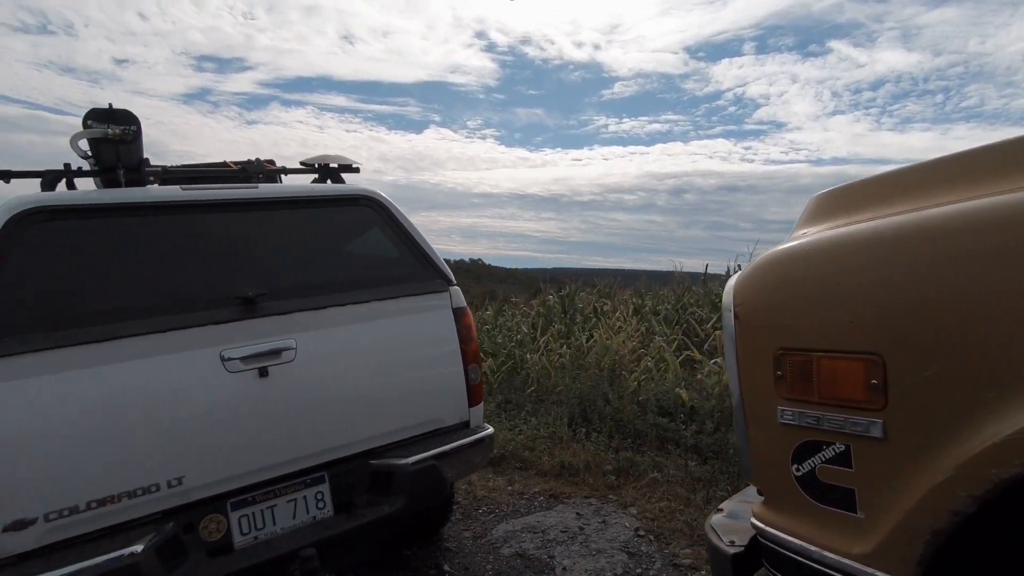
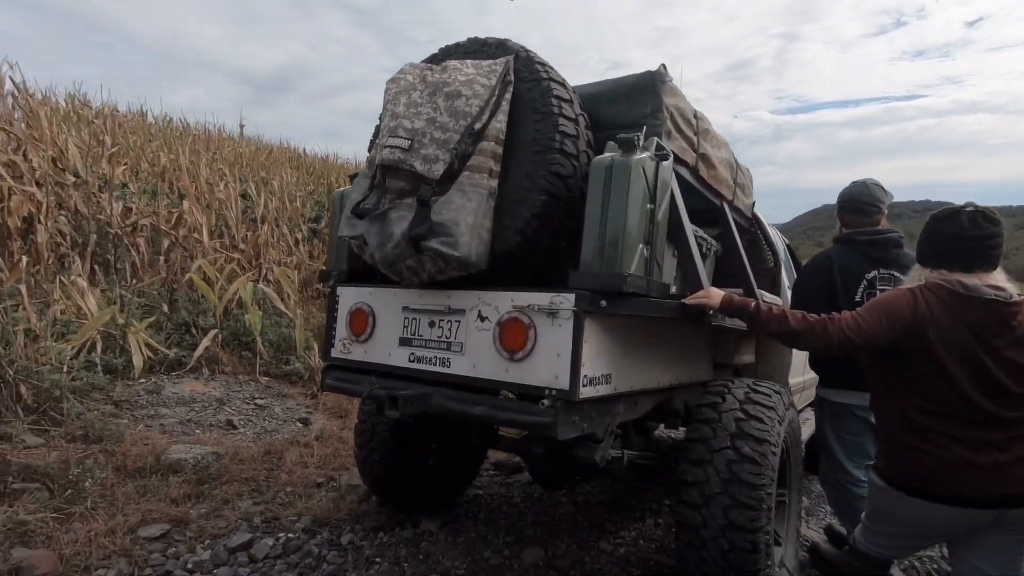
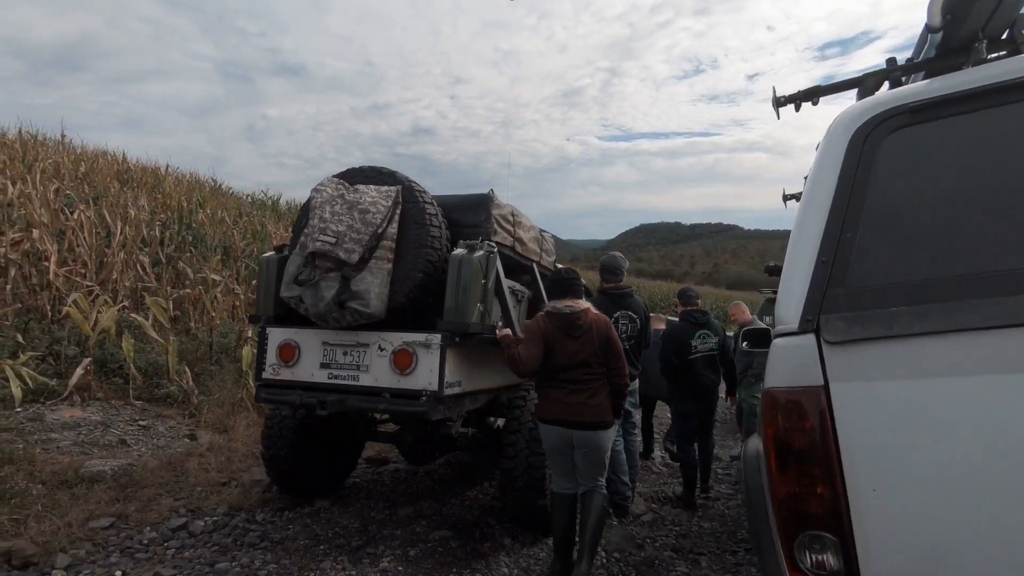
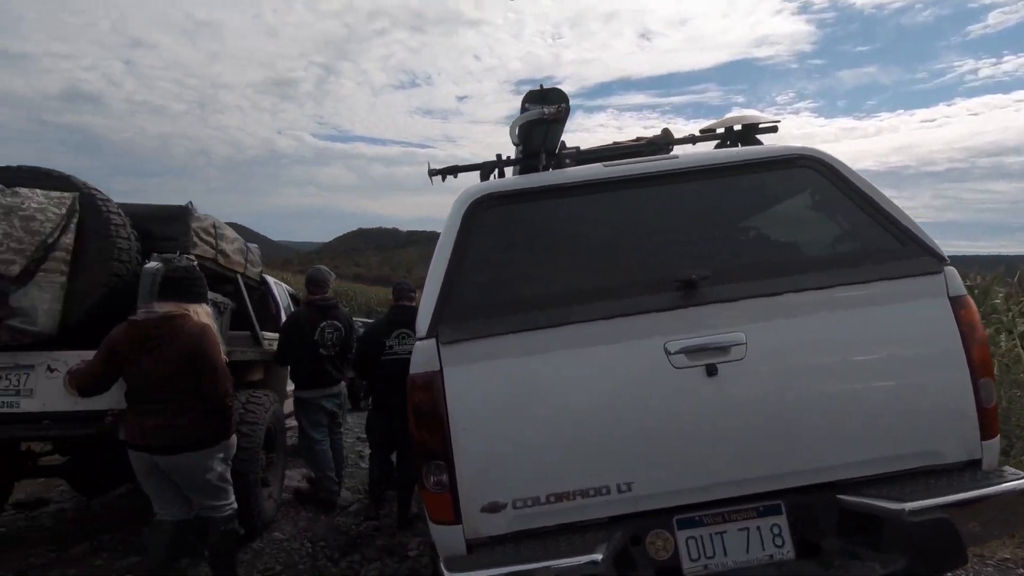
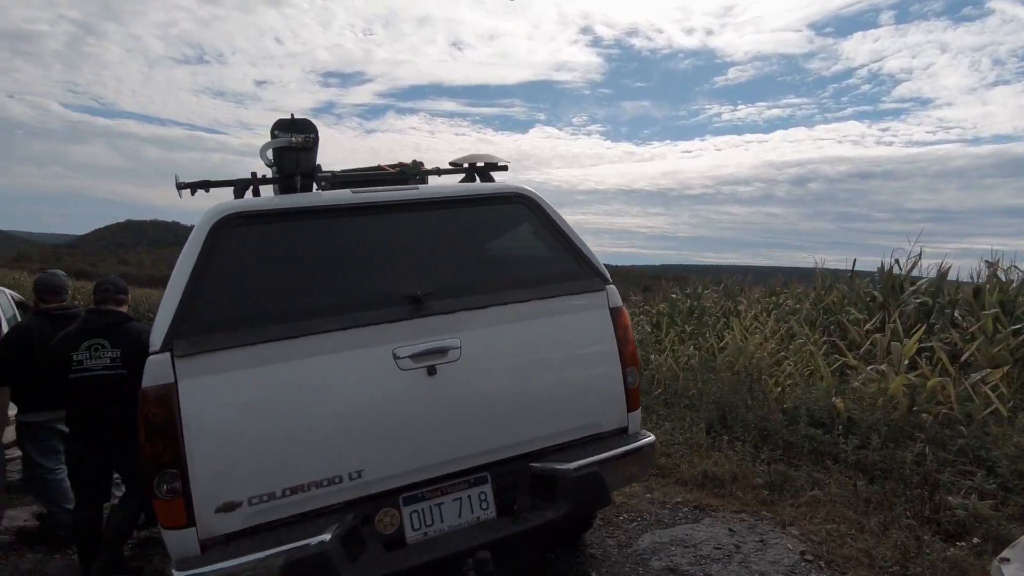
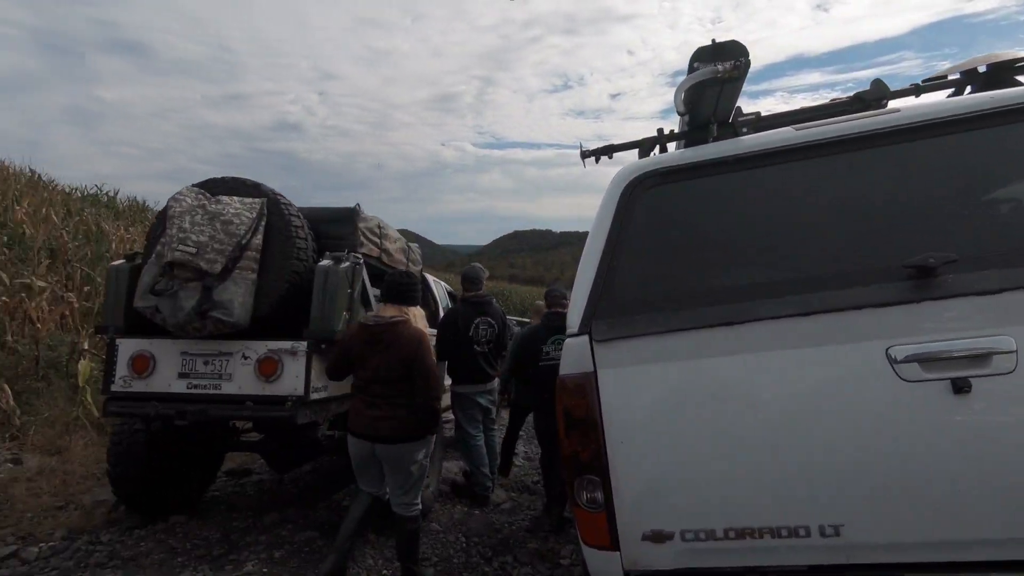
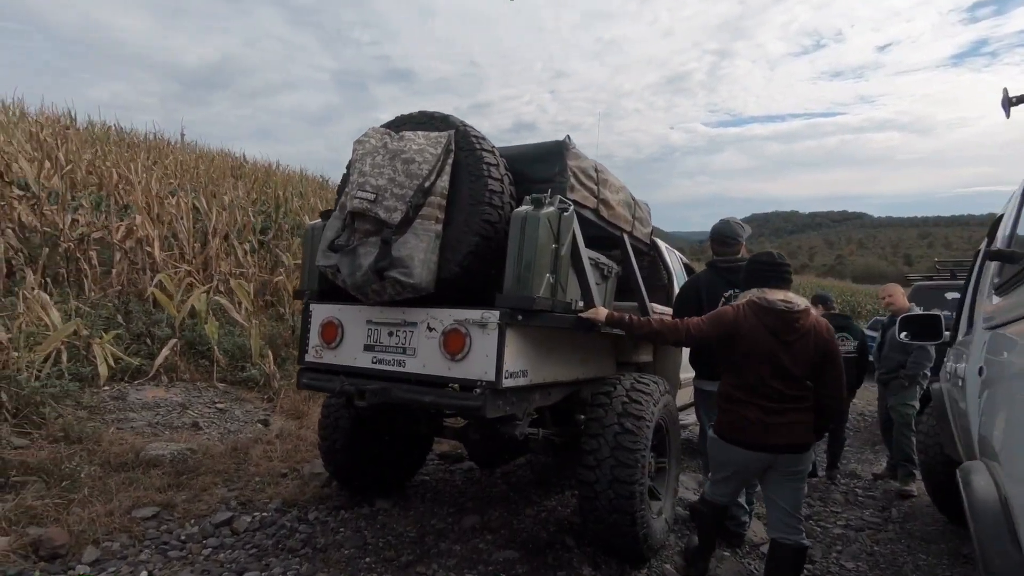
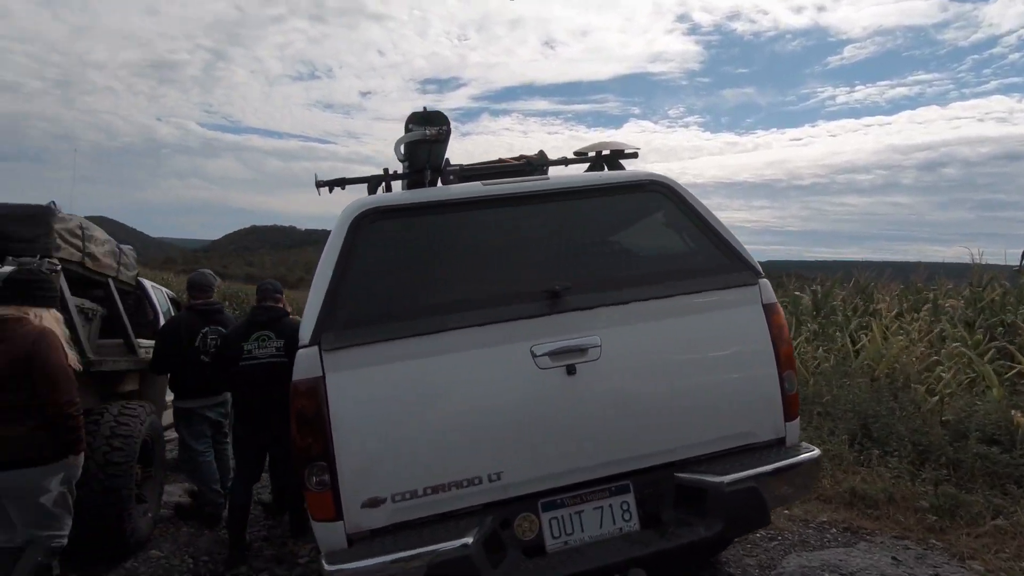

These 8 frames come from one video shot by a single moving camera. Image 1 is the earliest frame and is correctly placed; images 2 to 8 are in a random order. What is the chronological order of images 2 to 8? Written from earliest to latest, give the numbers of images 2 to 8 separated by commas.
5, 8, 4, 6, 3, 7, 2
